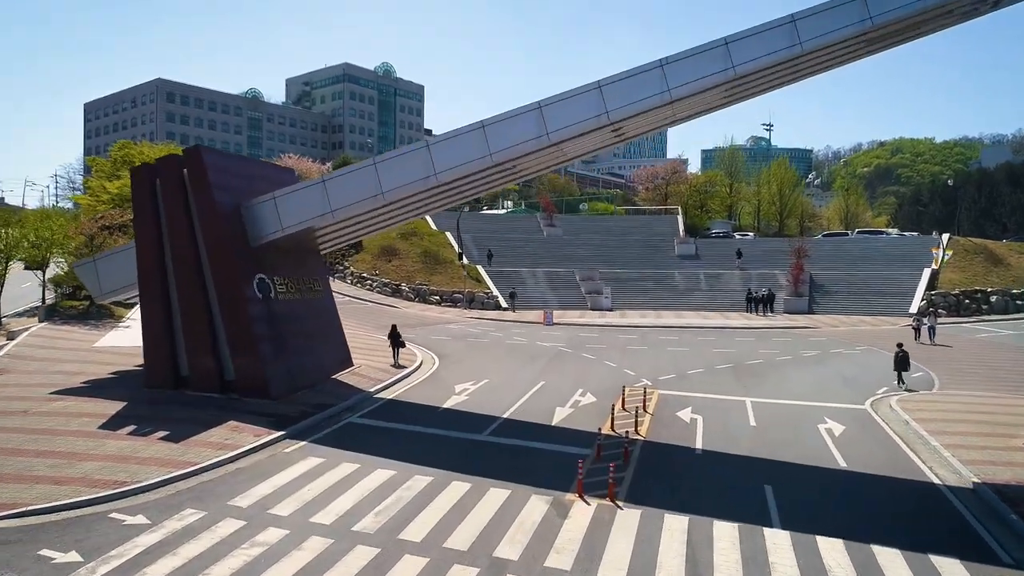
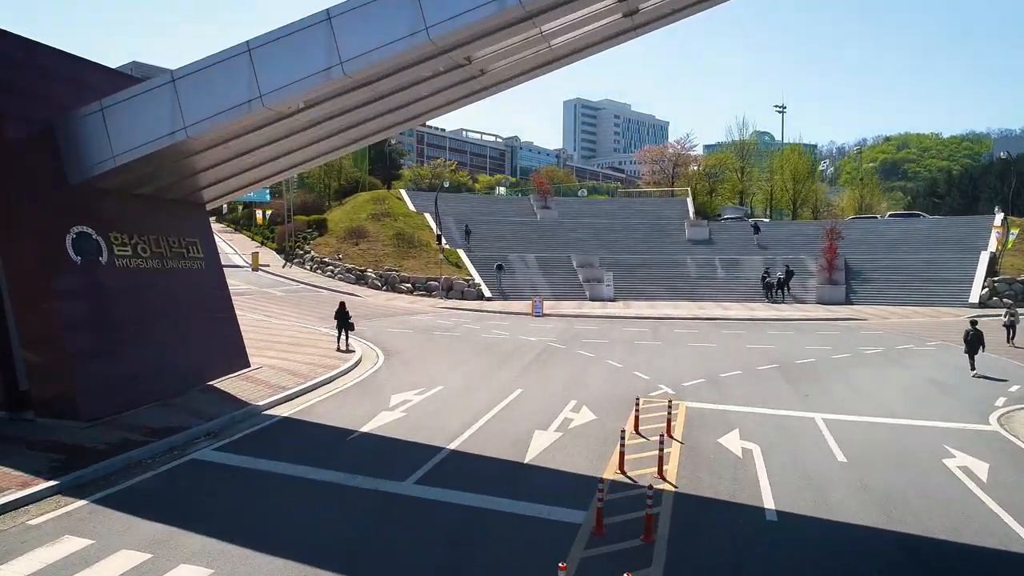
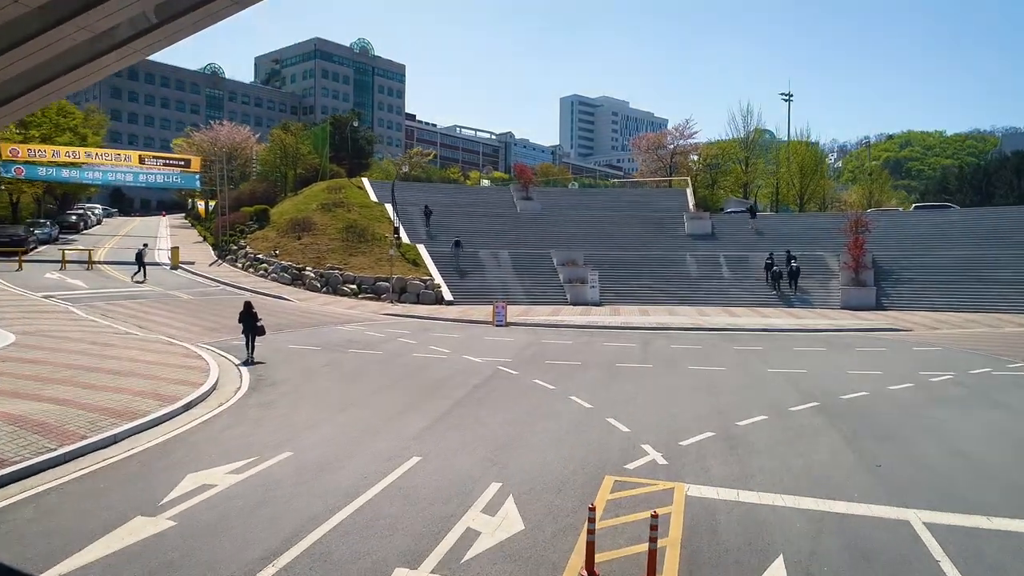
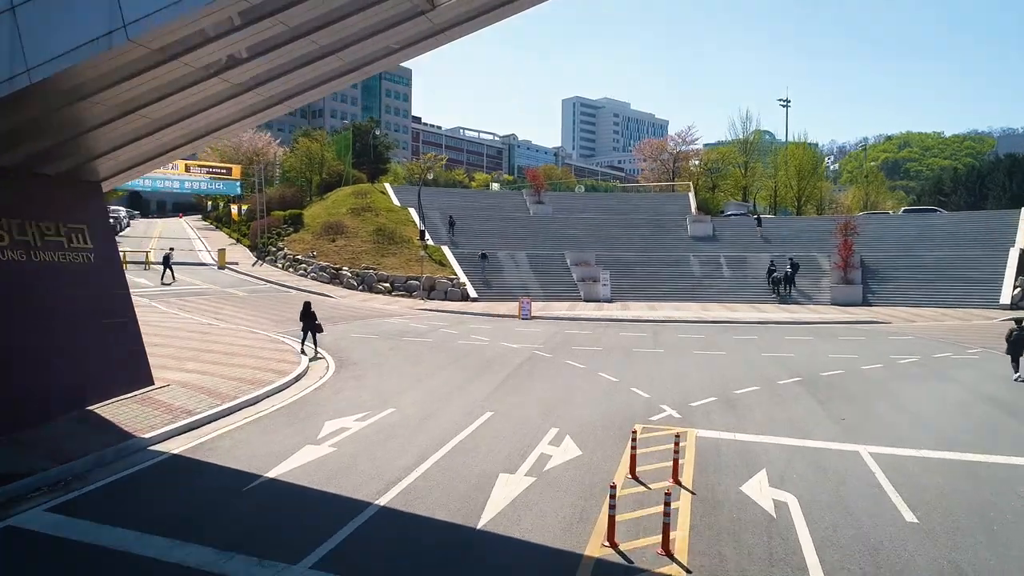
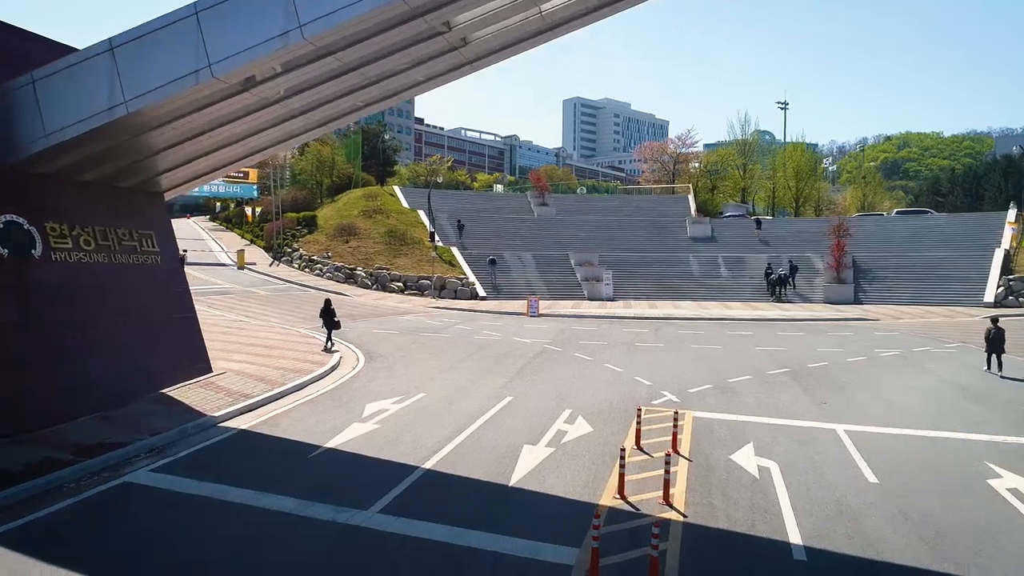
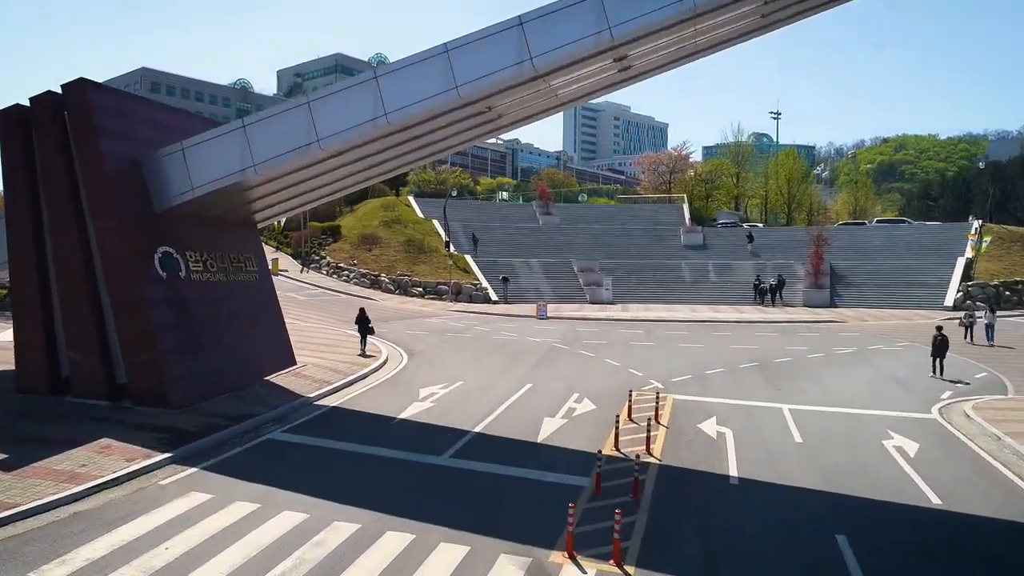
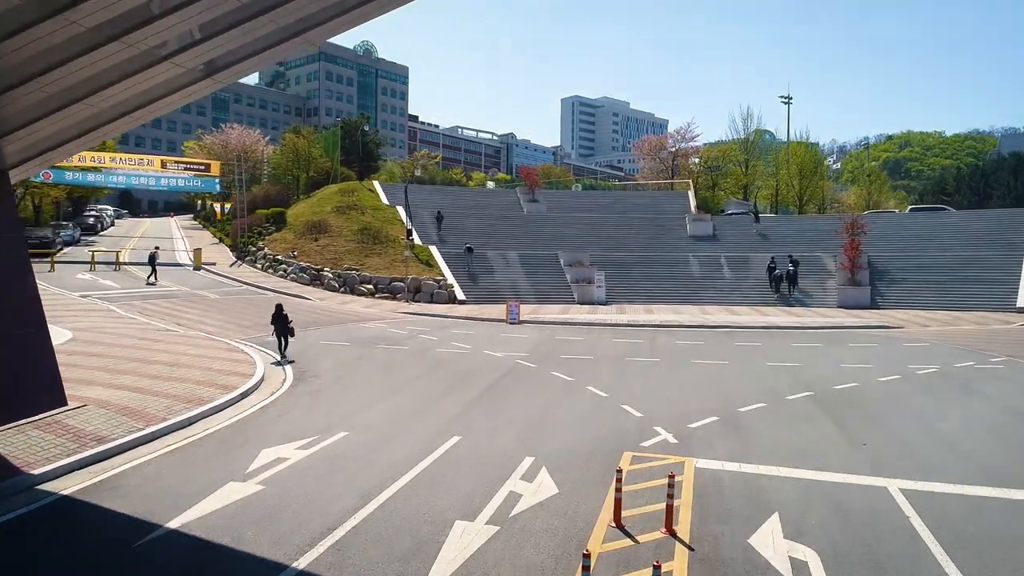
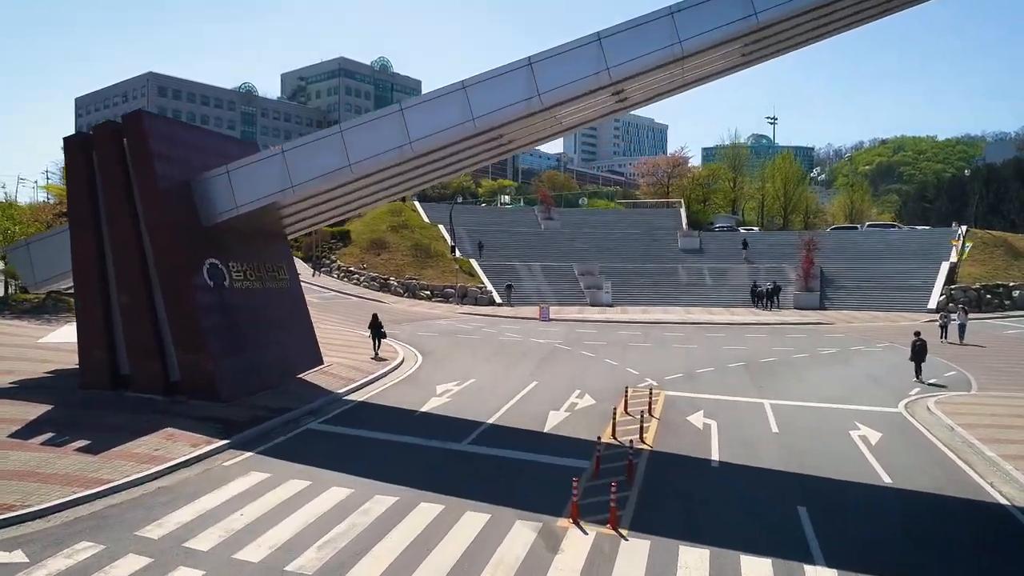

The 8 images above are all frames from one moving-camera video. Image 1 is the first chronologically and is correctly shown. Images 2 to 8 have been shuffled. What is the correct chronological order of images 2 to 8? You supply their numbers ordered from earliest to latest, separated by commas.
8, 6, 2, 5, 4, 7, 3
